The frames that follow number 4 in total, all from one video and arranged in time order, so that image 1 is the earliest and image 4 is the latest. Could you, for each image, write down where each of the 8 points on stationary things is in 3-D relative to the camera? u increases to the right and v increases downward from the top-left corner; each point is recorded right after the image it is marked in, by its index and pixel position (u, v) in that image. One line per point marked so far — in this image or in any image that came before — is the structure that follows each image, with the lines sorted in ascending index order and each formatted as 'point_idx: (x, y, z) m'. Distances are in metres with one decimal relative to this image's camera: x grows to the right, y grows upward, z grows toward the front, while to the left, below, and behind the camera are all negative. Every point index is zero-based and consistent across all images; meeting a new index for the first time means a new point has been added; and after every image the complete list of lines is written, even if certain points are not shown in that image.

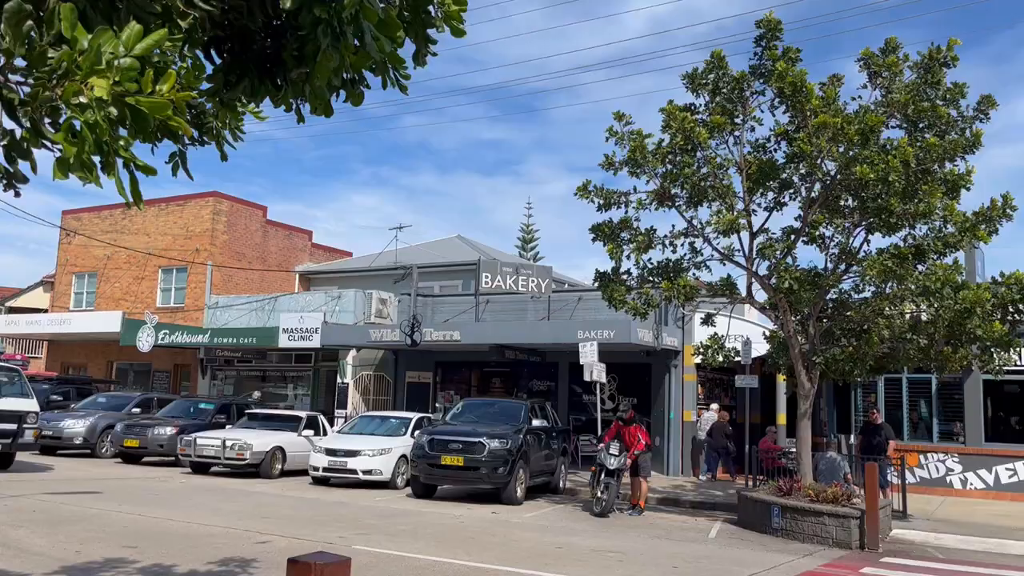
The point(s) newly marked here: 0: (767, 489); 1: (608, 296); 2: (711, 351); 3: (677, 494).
0: (+3.8, -3.0, +13.2) m
1: (+1.4, -0.1, +13.5) m
2: (+3.2, -1.0, +14.4) m
3: (+3.2, -4.0, +17.5) m
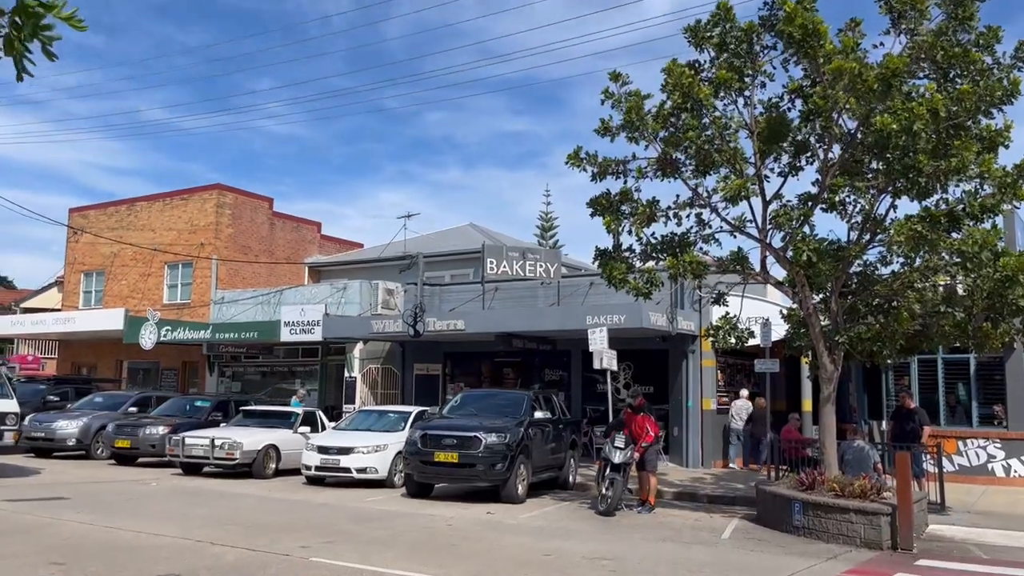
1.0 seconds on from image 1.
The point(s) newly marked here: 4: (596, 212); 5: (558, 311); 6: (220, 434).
0: (+3.7, -2.6, +12.0) m
1: (+1.3, +0.2, +12.3) m
2: (+3.1, -0.7, +13.2) m
3: (+3.3, -3.7, +16.4) m
4: (+1.2, +1.1, +12.5) m
5: (+1.0, -0.5, +19.5) m
6: (-5.4, -2.7, +16.6) m
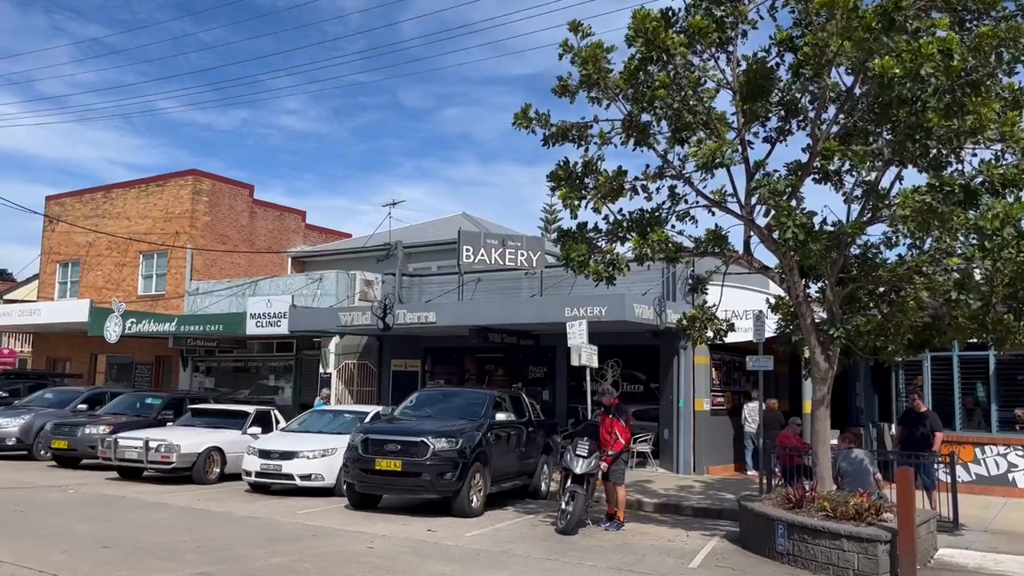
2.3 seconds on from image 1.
0: (+3.0, -2.4, +10.3) m
1: (+0.7, +0.4, +10.7) m
2: (+2.4, -0.5, +11.5) m
3: (+2.7, -3.5, +14.7) m
4: (+0.5, +1.3, +10.9) m
5: (+0.5, -0.3, +17.9) m
6: (-6.0, -2.5, +15.1) m
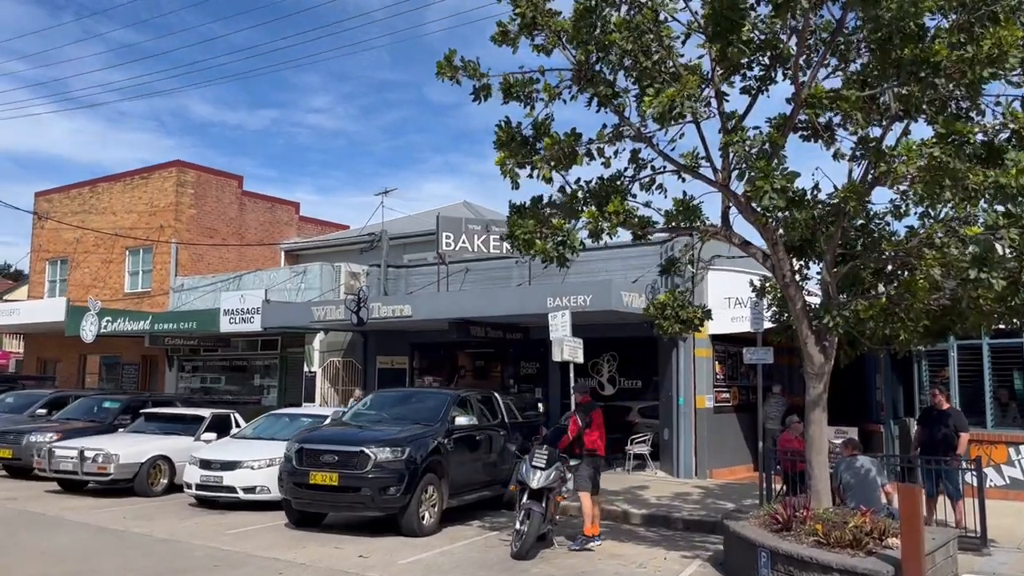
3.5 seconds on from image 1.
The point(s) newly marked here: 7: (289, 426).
0: (+2.4, -2.2, +8.7) m
1: (0.0, +0.5, +9.1) m
2: (+1.9, -0.3, +9.9) m
3: (+2.3, -3.2, +13.1) m
4: (-0.1, +1.4, +9.3) m
5: (+0.1, -0.1, +16.3) m
6: (-6.5, -2.4, +13.8) m
7: (-3.5, -2.2, +14.2) m
